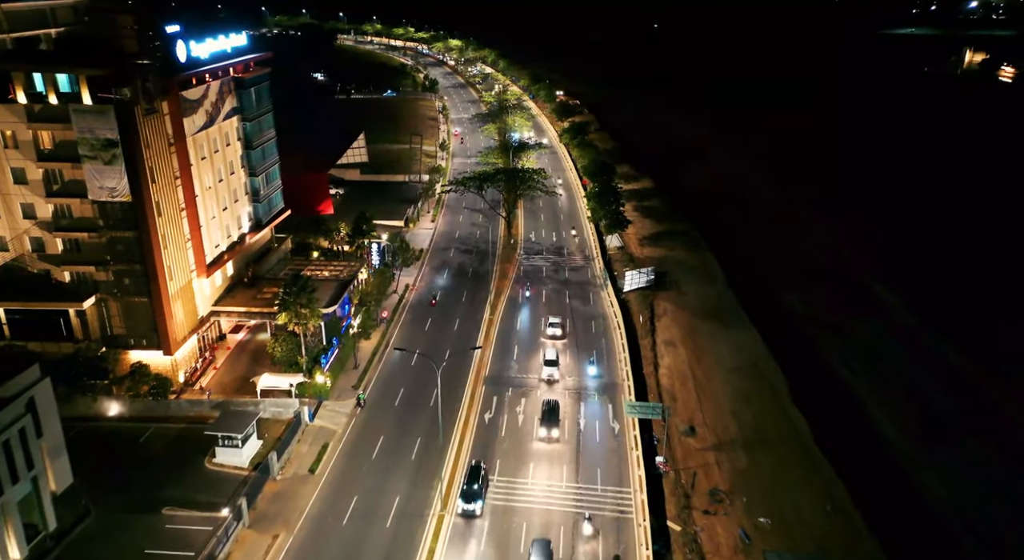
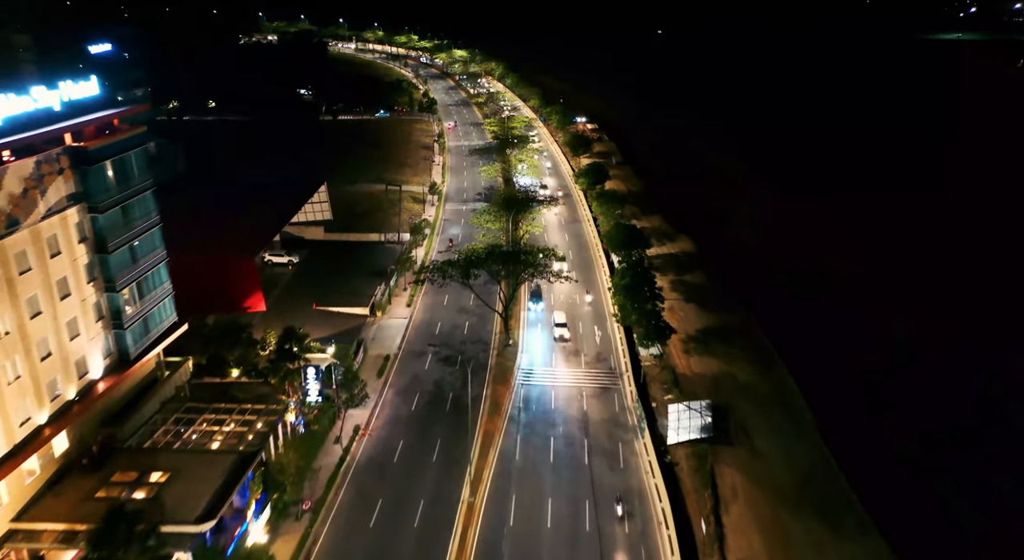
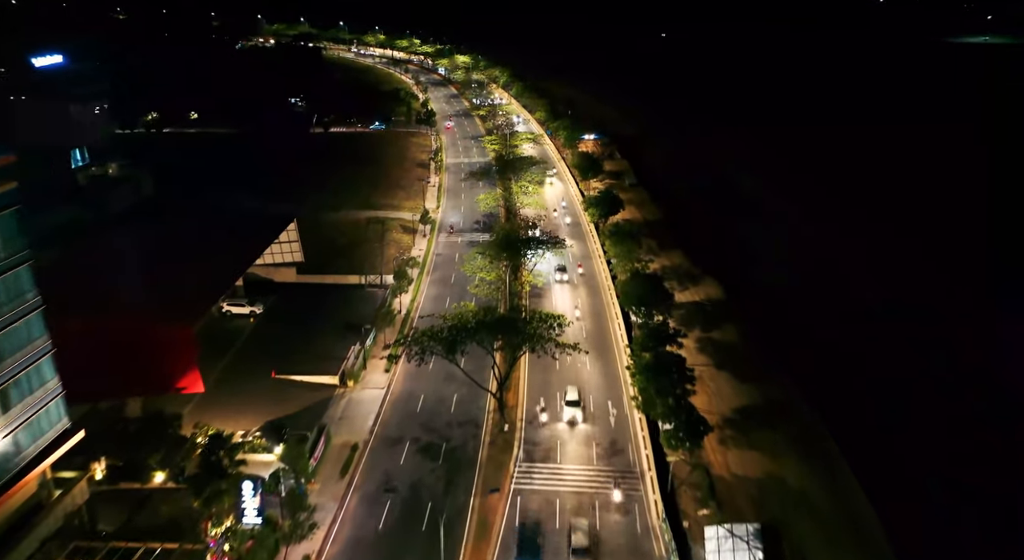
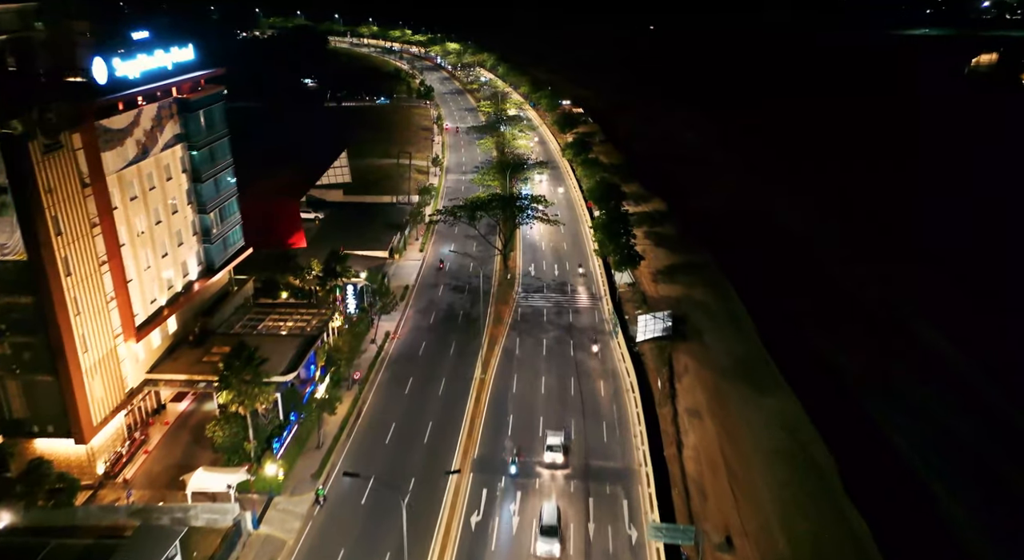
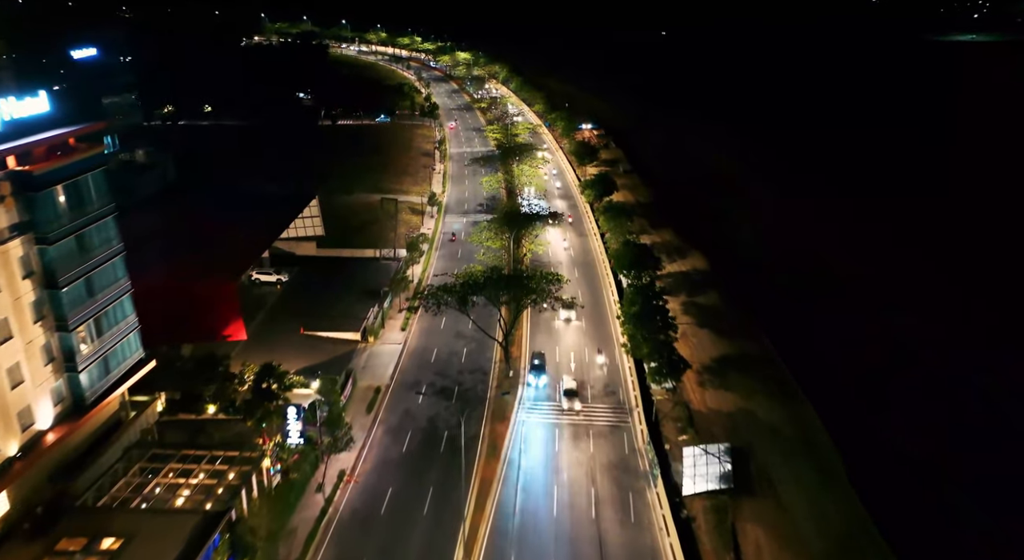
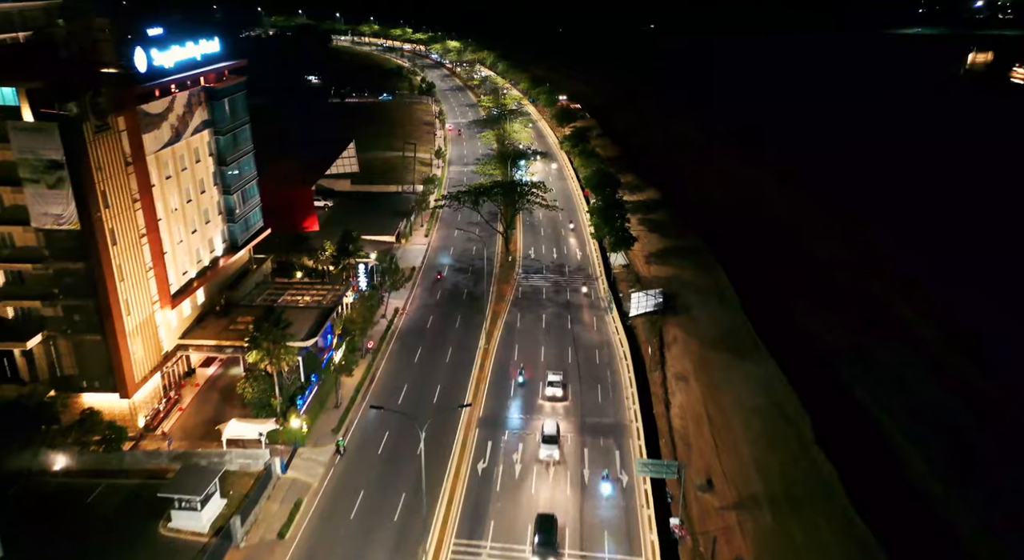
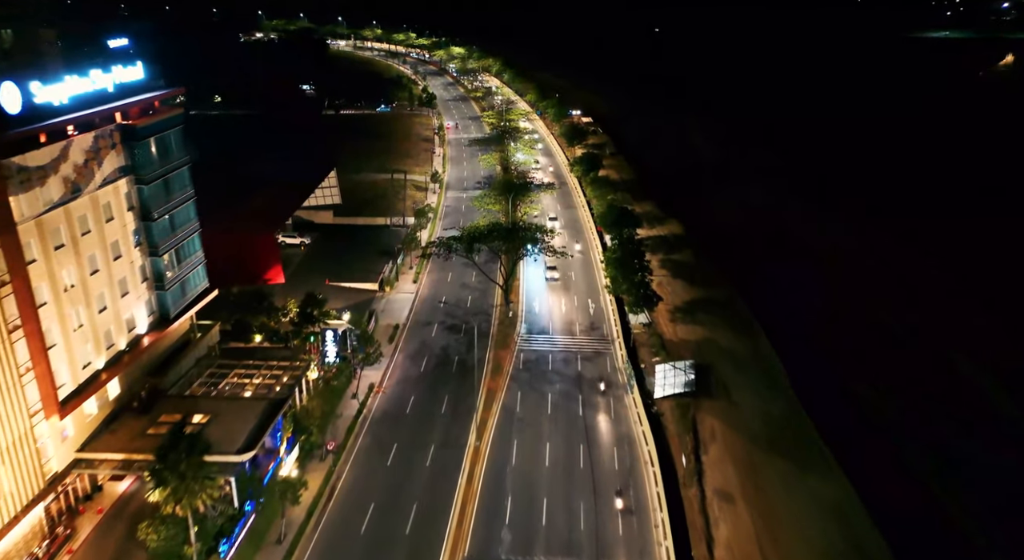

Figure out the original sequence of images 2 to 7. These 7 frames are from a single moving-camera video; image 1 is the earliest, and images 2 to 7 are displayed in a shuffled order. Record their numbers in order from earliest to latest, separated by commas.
6, 4, 7, 2, 5, 3
